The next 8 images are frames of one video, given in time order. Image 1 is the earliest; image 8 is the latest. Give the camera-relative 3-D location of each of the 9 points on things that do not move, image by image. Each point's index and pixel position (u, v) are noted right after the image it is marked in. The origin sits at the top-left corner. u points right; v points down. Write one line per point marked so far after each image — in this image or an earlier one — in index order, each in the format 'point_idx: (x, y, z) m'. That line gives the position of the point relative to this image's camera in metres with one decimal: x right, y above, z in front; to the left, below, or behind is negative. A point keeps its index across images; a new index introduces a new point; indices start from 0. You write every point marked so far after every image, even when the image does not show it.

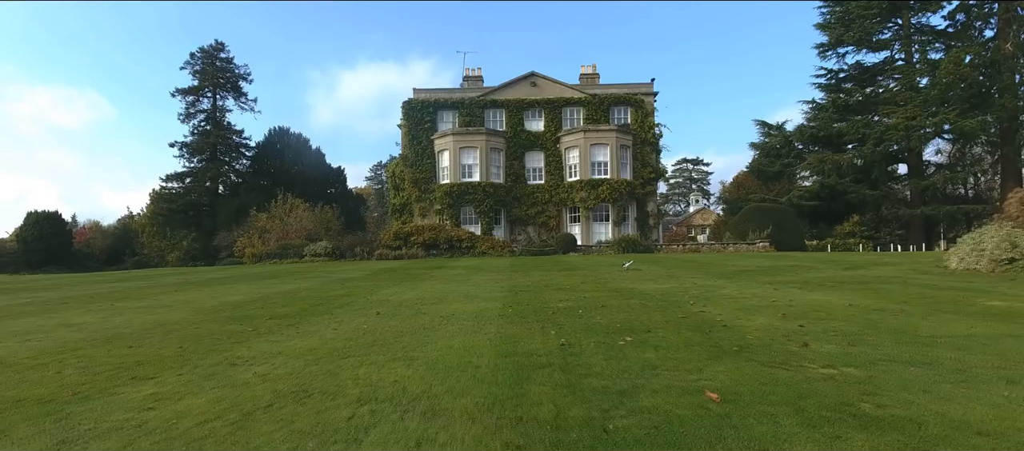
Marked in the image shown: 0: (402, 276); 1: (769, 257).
0: (-2.5, -1.2, +15.0) m
1: (+7.7, -0.9, +19.7) m
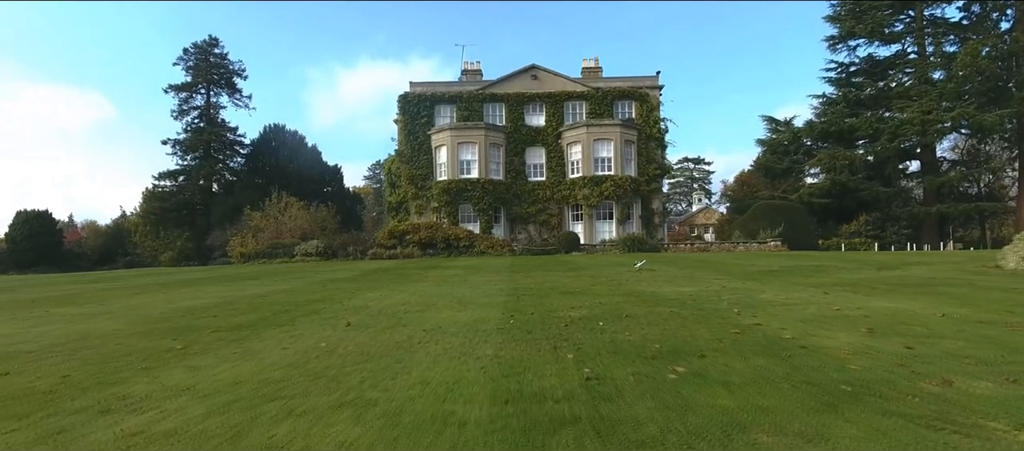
0: (-2.5, -1.1, +13.8) m
1: (+7.7, -0.9, +18.5) m
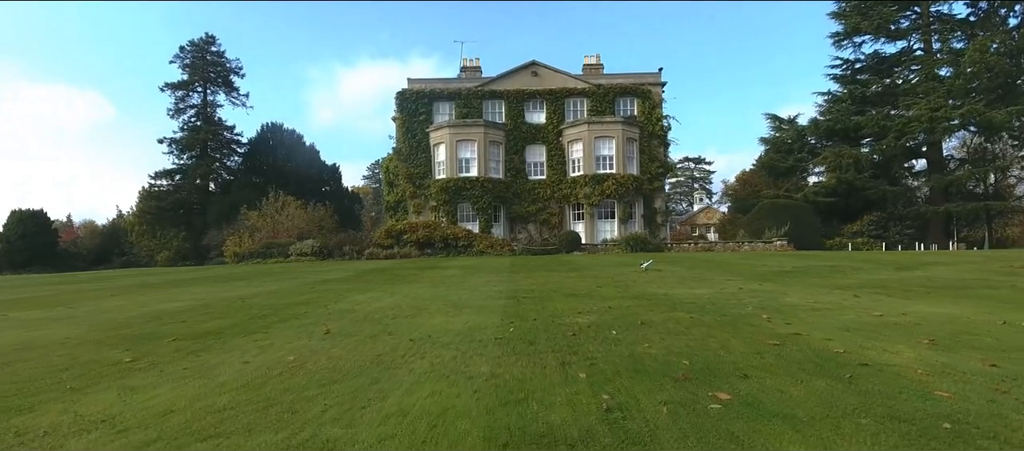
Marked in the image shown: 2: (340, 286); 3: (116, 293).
0: (-2.5, -1.0, +13.2) m
1: (+7.7, -0.8, +17.9) m
2: (-2.8, -1.0, +10.7) m
3: (-6.5, -1.1, +10.8) m
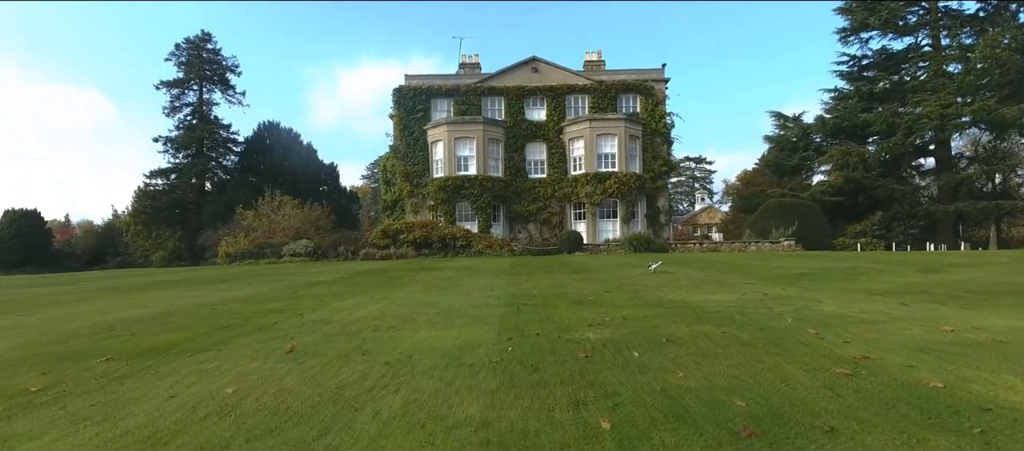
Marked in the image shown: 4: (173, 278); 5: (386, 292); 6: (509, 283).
0: (-2.5, -1.0, +12.4) m
1: (+7.7, -0.8, +17.1) m
2: (-2.8, -1.0, +9.9) m
3: (-6.5, -1.1, +10.0) m
4: (-8.5, -1.3, +16.6) m
5: (-1.7, -0.9, +9.0) m
6: (0.0, -0.9, +9.9) m
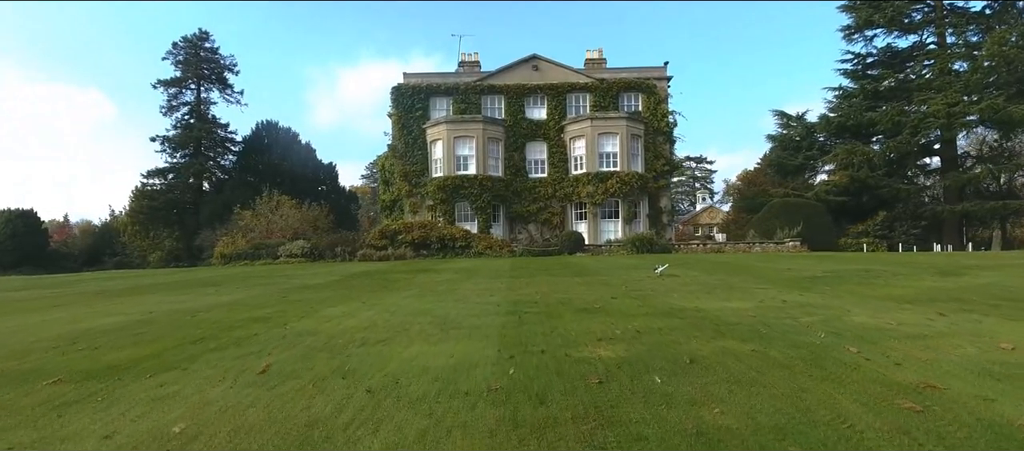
0: (-2.5, -1.0, +12.0) m
1: (+7.7, -0.8, +16.7) m
2: (-2.8, -1.0, +9.5) m
3: (-6.5, -1.1, +9.6) m
4: (-8.5, -1.3, +16.1) m
5: (-1.7, -0.9, +8.6) m
6: (0.0, -0.9, +9.5) m
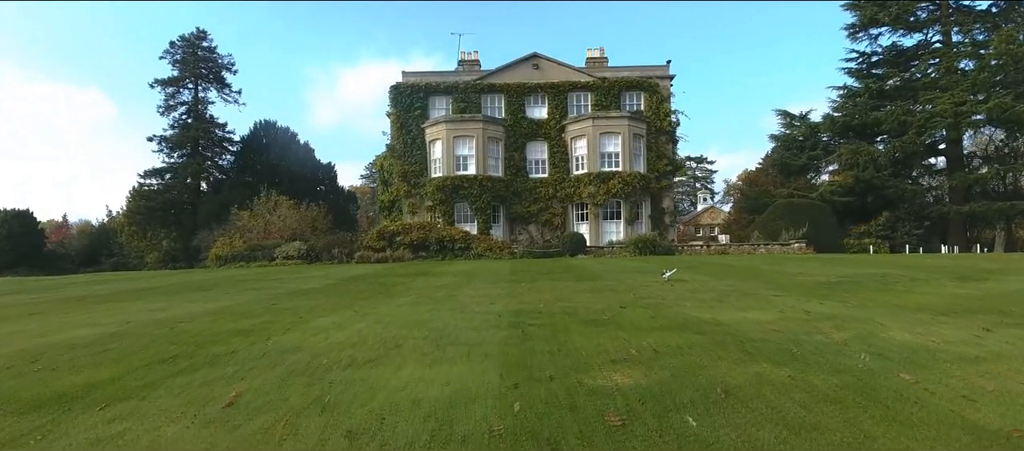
0: (-2.4, -1.1, +11.5) m
1: (+7.7, -0.9, +16.2) m
2: (-2.7, -1.0, +9.0) m
3: (-6.4, -1.1, +9.1) m
4: (-8.5, -1.4, +15.7) m
5: (-1.7, -1.0, +8.1) m
6: (0.0, -0.9, +9.0) m
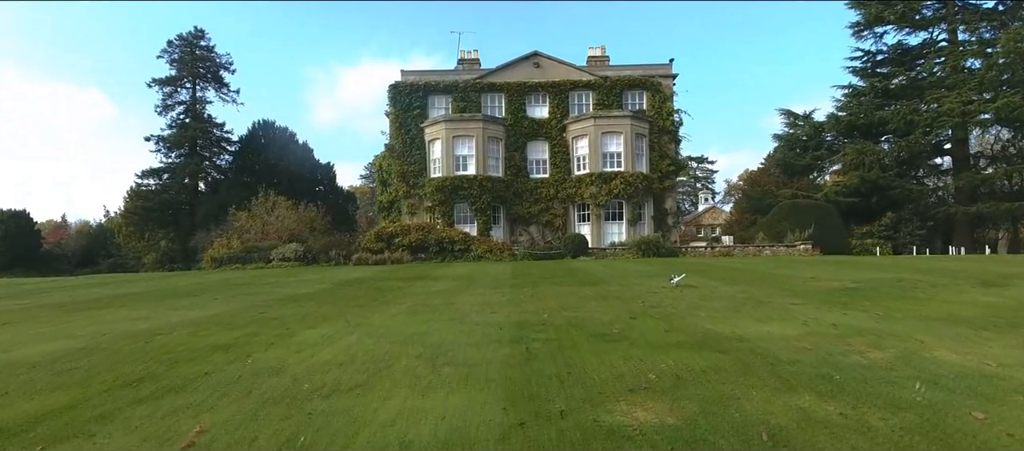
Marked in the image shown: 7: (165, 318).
0: (-2.4, -1.1, +11.1) m
1: (+7.7, -0.9, +15.8) m
2: (-2.7, -1.1, +8.6) m
3: (-6.4, -1.2, +8.7) m
4: (-8.5, -1.4, +15.2) m
5: (-1.7, -1.0, +7.7) m
6: (0.0, -1.0, +8.6) m
7: (-4.1, -1.1, +7.8) m
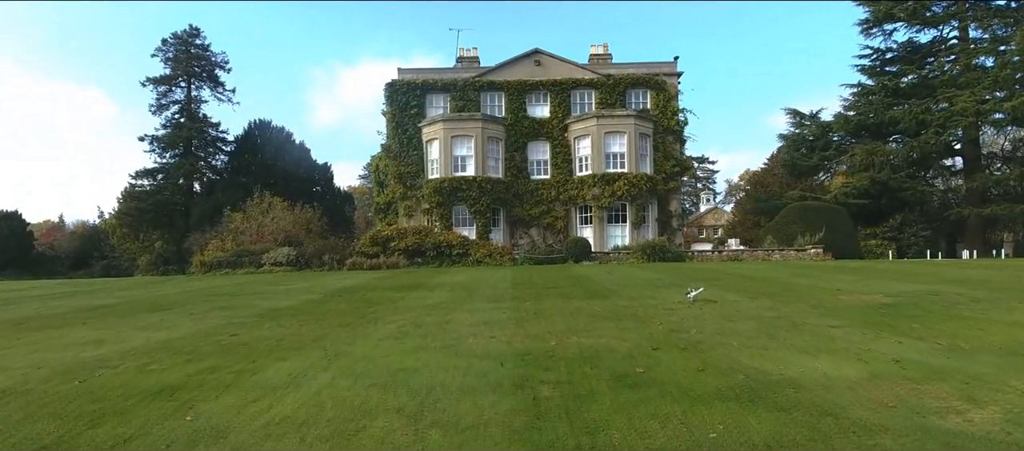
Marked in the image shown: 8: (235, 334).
0: (-2.4, -1.3, +10.2) m
1: (+7.7, -1.0, +14.9) m
2: (-2.7, -1.2, +7.7) m
3: (-6.4, -1.3, +7.8) m
4: (-8.4, -1.5, +14.3) m
5: (-1.7, -1.1, +6.8) m
6: (0.0, -1.1, +7.7) m
7: (-4.1, -1.2, +6.9) m
8: (-3.1, -1.2, +7.2) m
